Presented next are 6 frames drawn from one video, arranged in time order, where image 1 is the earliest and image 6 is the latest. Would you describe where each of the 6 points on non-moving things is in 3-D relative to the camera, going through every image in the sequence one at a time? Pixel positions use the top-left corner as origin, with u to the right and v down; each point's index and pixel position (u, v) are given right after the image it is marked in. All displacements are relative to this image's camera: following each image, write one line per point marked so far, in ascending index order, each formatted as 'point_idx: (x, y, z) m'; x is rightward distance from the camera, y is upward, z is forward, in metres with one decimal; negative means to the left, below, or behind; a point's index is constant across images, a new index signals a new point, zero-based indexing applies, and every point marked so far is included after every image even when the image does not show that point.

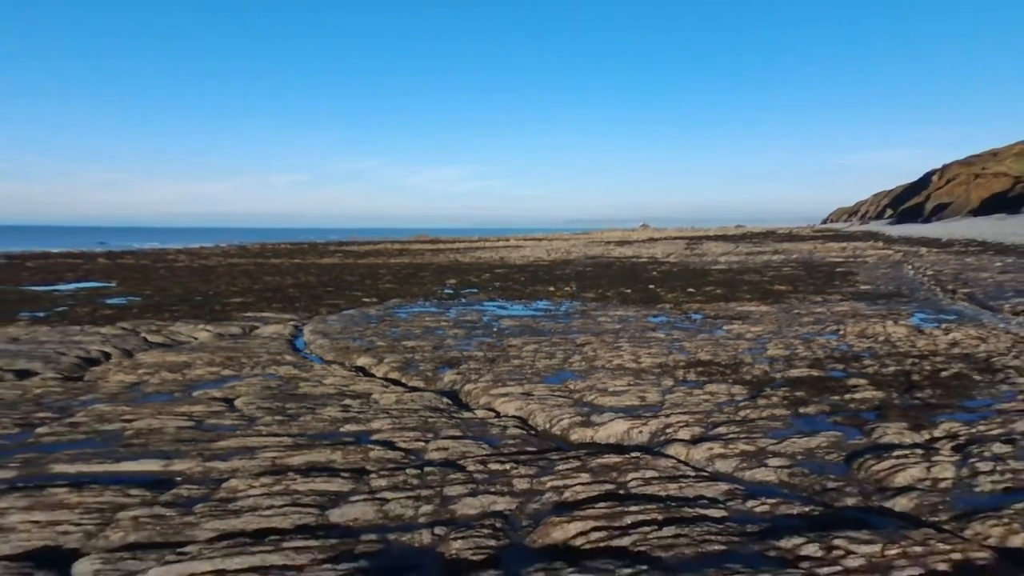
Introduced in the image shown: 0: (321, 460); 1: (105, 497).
0: (-1.9, -1.7, +7.0) m
1: (-3.4, -1.7, +6.1) m
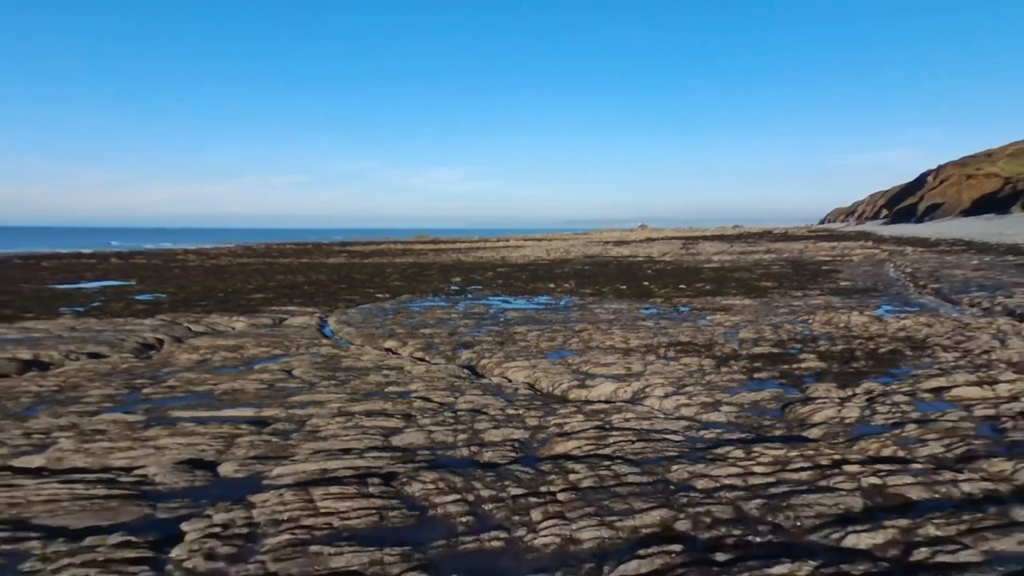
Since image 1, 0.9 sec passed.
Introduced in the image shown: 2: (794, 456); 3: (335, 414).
0: (-1.7, -1.5, +9.0) m
1: (-3.3, -1.6, +8.1) m
2: (+2.7, -1.6, +6.8) m
3: (-2.2, -1.5, +8.8) m
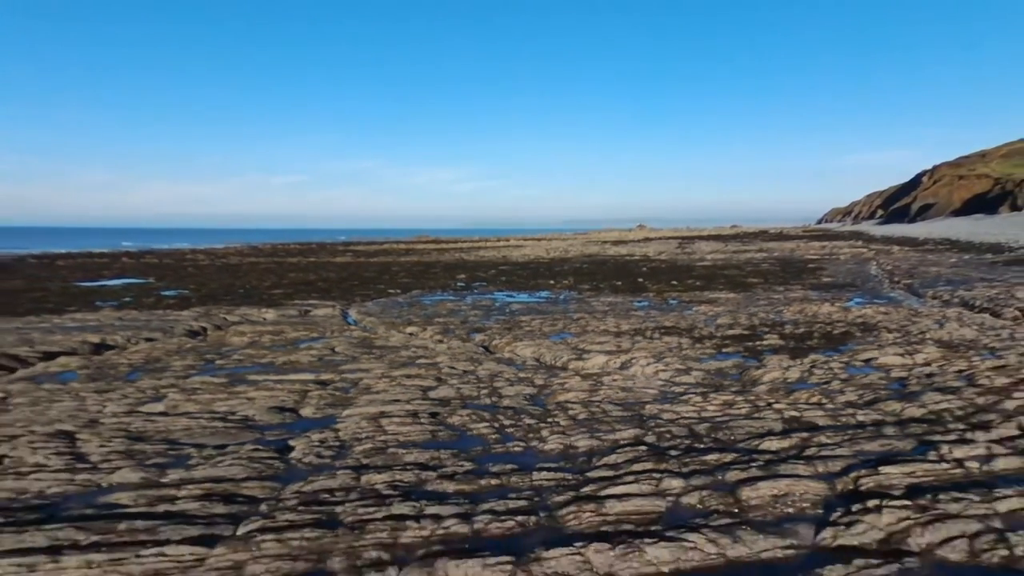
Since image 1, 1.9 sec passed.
0: (-1.6, -1.3, +11.1) m
1: (-3.1, -1.4, +10.2) m
2: (+2.8, -1.4, +8.9) m
3: (-2.0, -1.3, +10.9) m
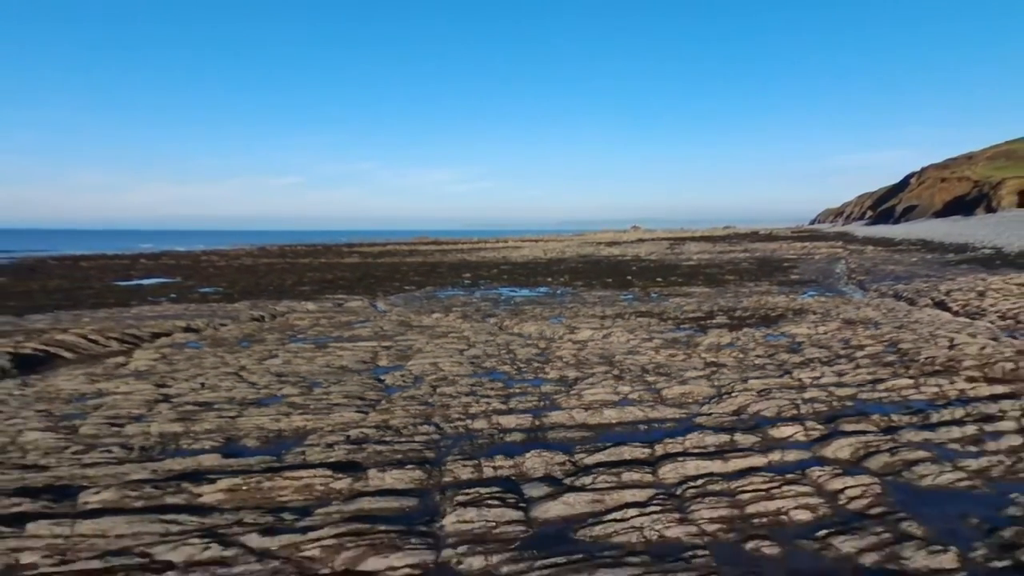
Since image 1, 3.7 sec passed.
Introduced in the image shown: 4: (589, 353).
0: (-1.3, -1.1, +15.1) m
1: (-2.9, -1.2, +14.2) m
2: (+3.1, -1.2, +12.9) m
3: (-1.8, -1.2, +14.9) m
4: (+1.4, -1.2, +13.1) m
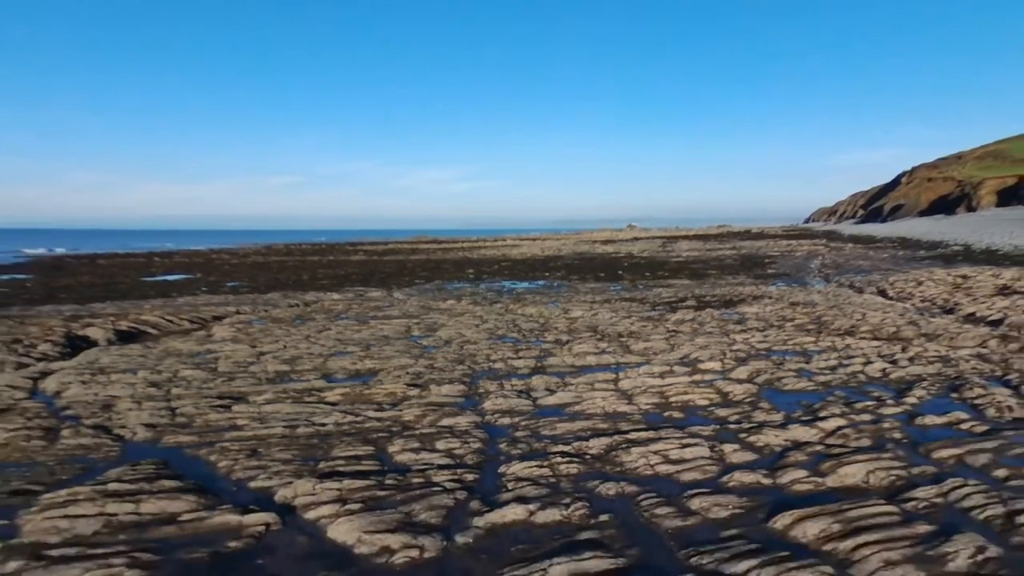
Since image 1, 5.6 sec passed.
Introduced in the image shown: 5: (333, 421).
0: (-1.2, -0.8, +18.6) m
1: (-2.8, -0.9, +17.7) m
2: (+3.2, -0.9, +16.4) m
3: (-1.7, -0.8, +18.4) m
4: (+1.6, -0.9, +16.6) m
5: (-2.1, -1.6, +8.5) m
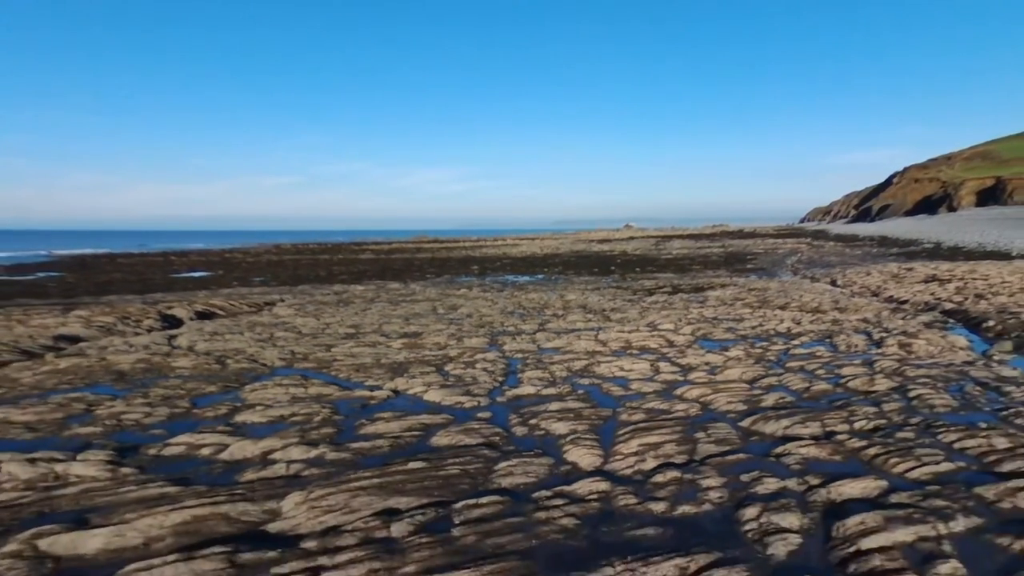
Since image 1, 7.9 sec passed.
0: (-1.0, -0.4, +22.7) m
1: (-2.6, -0.5, +21.8) m
2: (+3.4, -0.5, +20.5) m
3: (-1.5, -0.5, +22.5) m
4: (+1.7, -0.5, +20.6) m
5: (-1.9, -1.2, +12.5) m
